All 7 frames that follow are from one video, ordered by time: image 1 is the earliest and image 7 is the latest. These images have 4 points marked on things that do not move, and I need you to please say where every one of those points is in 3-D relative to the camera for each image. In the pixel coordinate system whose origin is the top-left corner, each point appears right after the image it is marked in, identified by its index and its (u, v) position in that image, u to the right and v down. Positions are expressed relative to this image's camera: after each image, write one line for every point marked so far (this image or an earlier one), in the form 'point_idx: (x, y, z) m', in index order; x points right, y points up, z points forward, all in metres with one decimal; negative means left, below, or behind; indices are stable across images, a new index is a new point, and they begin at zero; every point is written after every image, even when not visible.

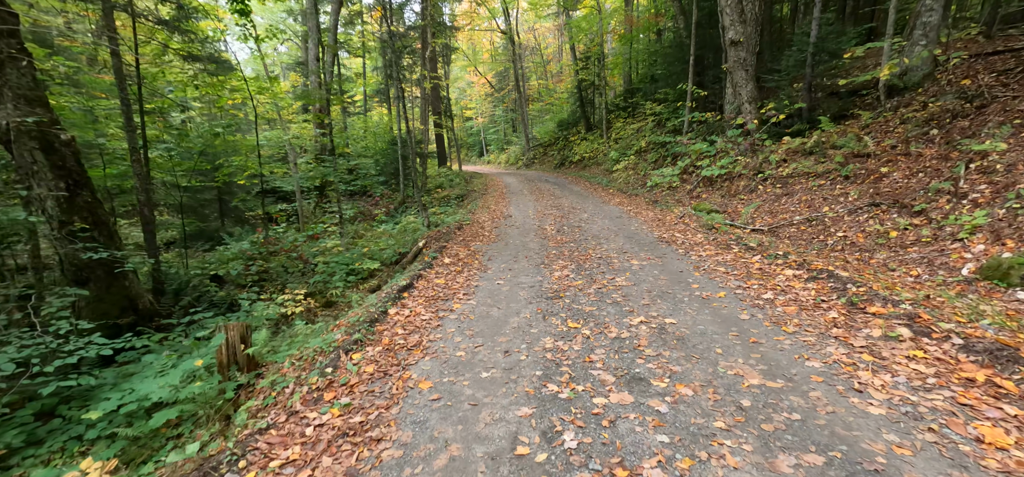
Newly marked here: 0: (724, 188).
0: (+5.6, +1.3, +11.0) m
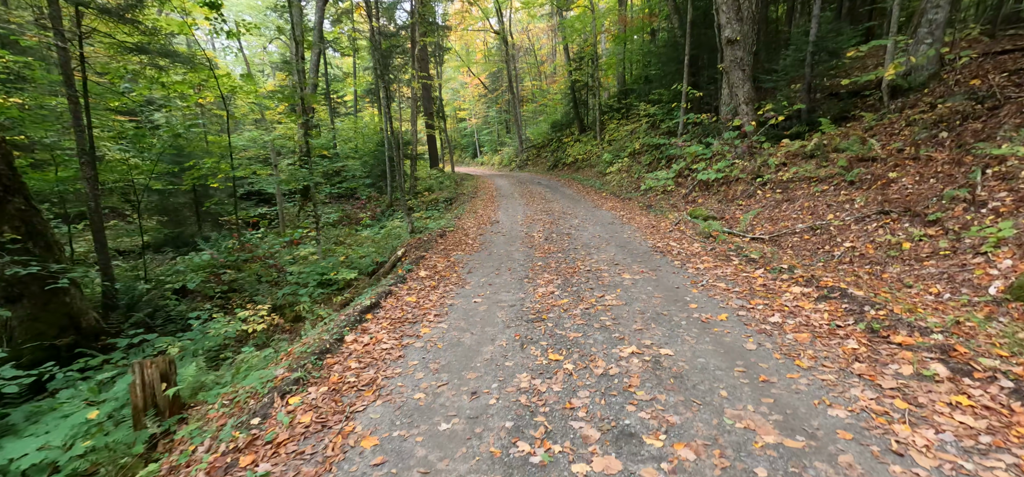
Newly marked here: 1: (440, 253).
0: (+5.2, +1.2, +10.5) m
1: (-1.3, -0.3, +7.5) m
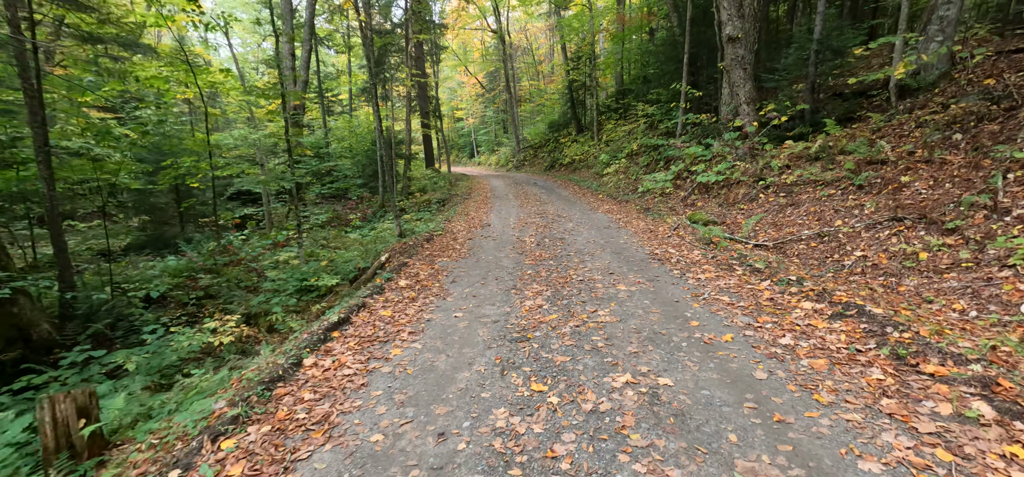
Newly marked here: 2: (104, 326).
0: (+5.1, +1.0, +10.1) m
1: (-1.5, -0.3, +7.1) m
2: (-6.0, -1.3, +6.2) m
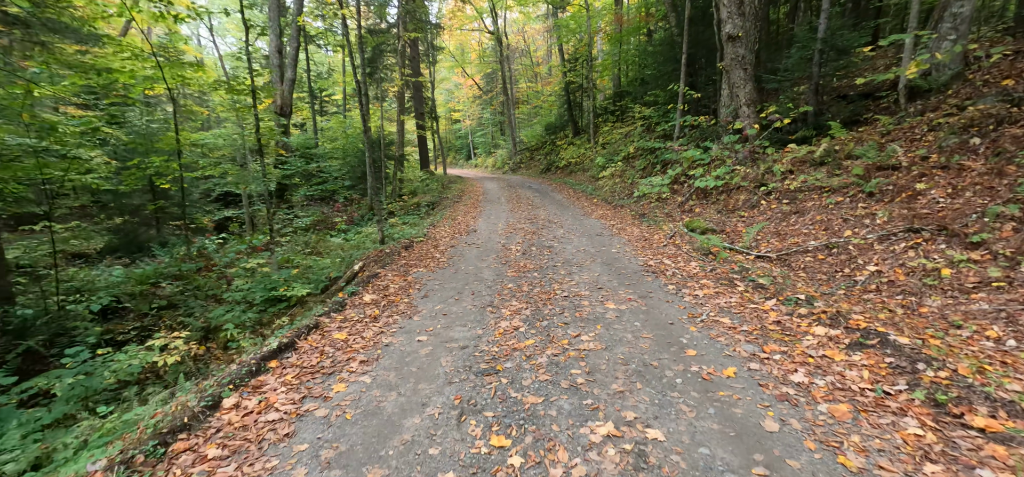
0: (+4.8, +0.8, +9.6) m
1: (-1.7, -0.5, +6.5) m
2: (-6.3, -1.4, +5.6) m
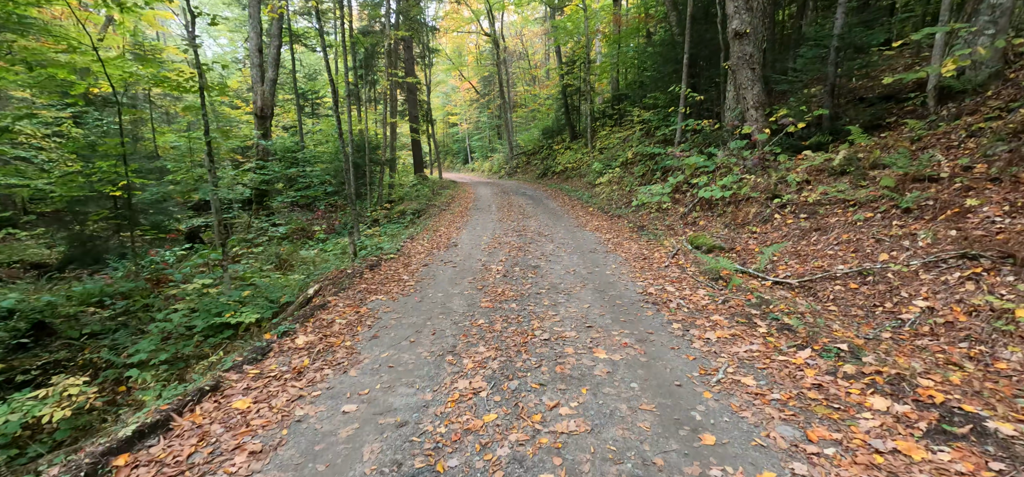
0: (+4.5, +0.5, +8.6) m
1: (-2.1, -0.8, +5.5) m
2: (-6.6, -1.6, +4.6) m
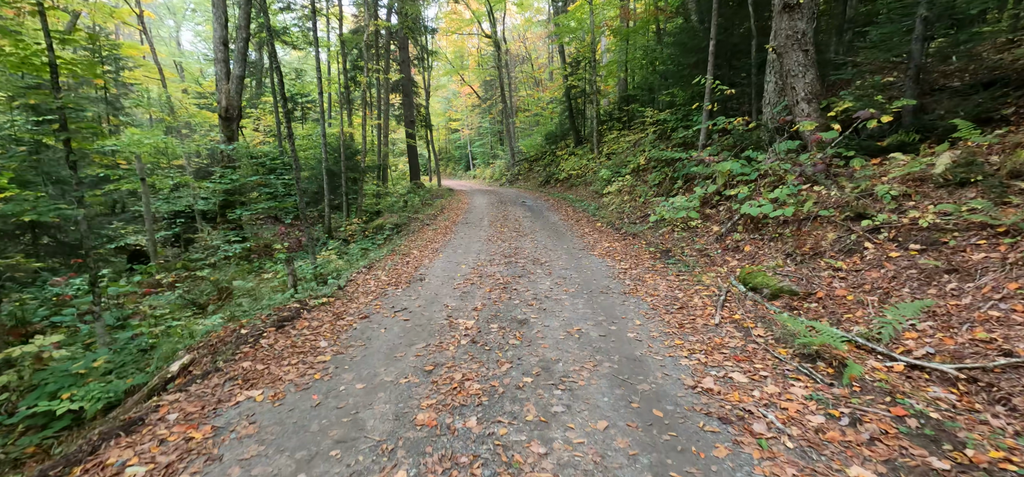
0: (+4.2, 0.0, +6.4) m
1: (-2.3, -1.2, +3.4) m
2: (-6.9, -2.1, +2.5) m
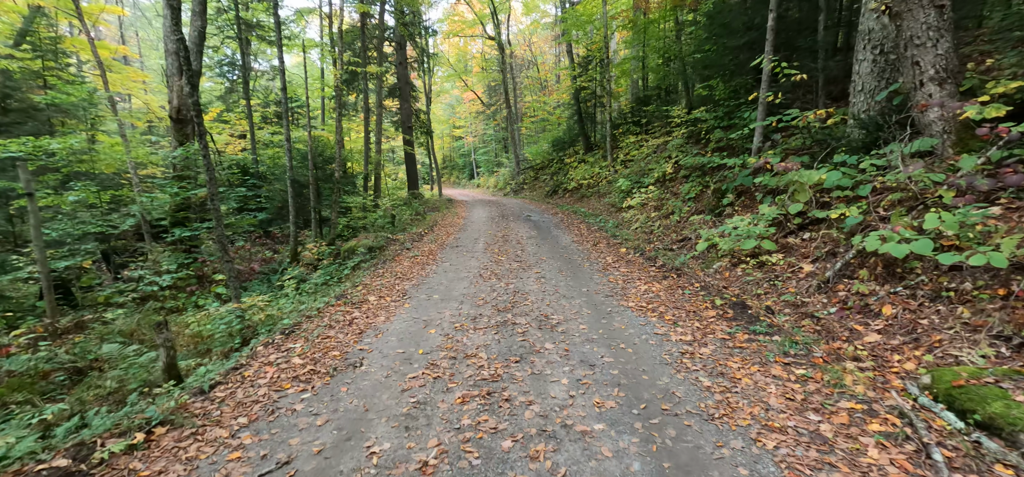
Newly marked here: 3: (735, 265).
0: (+4.1, -0.6, +3.7) m
1: (-2.5, -1.7, +0.7) m
2: (-7.1, -2.6, -0.1) m
3: (+3.5, -0.4, +6.6) m
